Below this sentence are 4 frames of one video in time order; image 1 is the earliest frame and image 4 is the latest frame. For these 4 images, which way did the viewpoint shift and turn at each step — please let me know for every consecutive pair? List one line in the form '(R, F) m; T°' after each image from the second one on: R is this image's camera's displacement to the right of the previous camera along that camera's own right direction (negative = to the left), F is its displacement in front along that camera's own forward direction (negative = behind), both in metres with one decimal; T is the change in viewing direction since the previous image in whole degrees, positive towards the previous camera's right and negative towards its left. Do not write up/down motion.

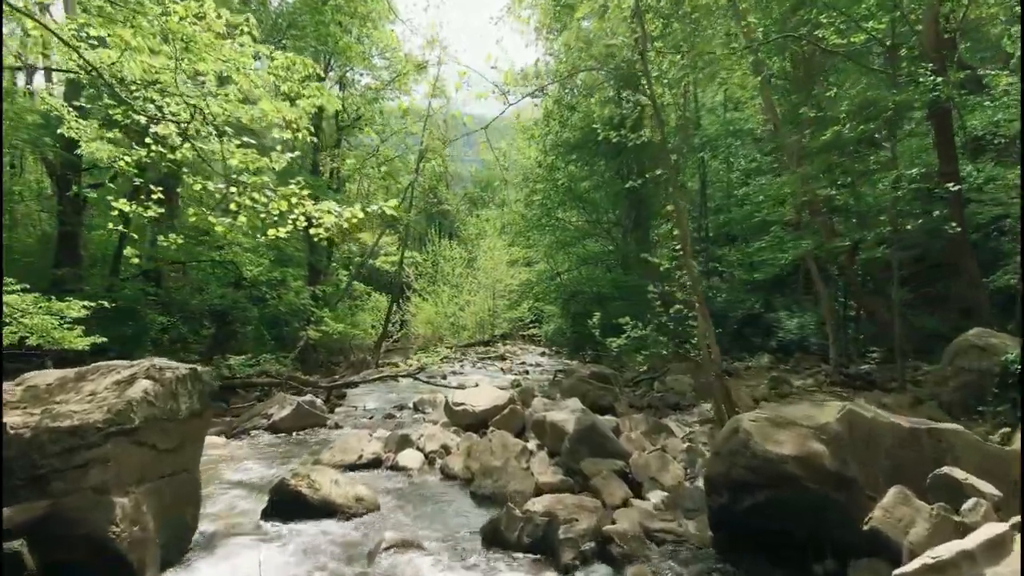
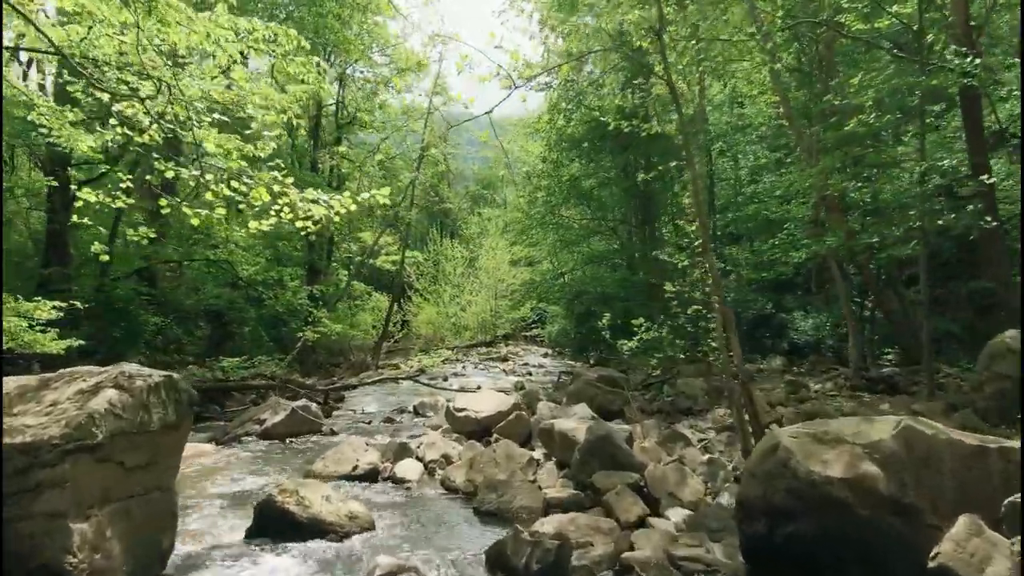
(0.0, +0.5) m; 0°
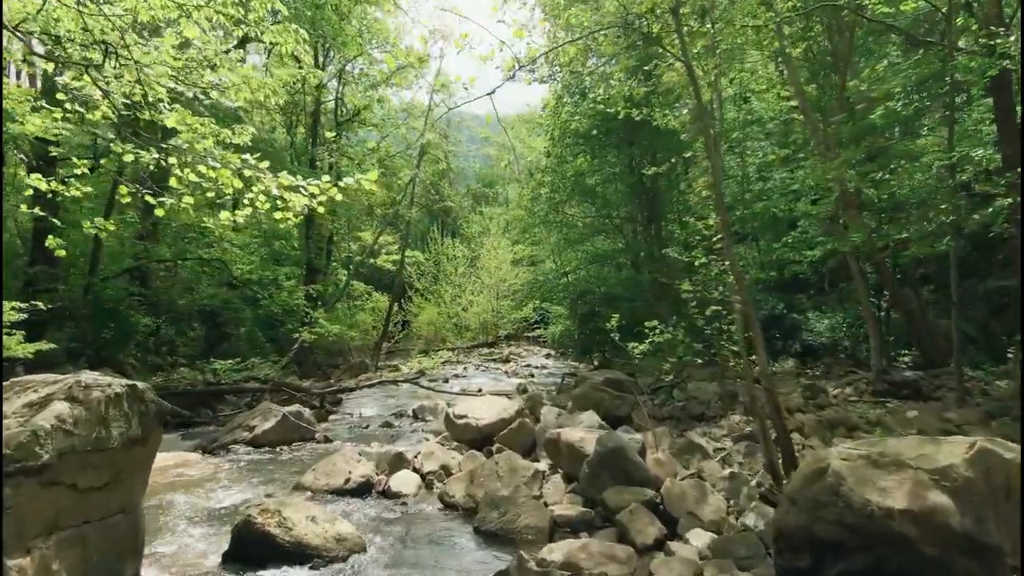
(0.0, +0.5) m; 0°
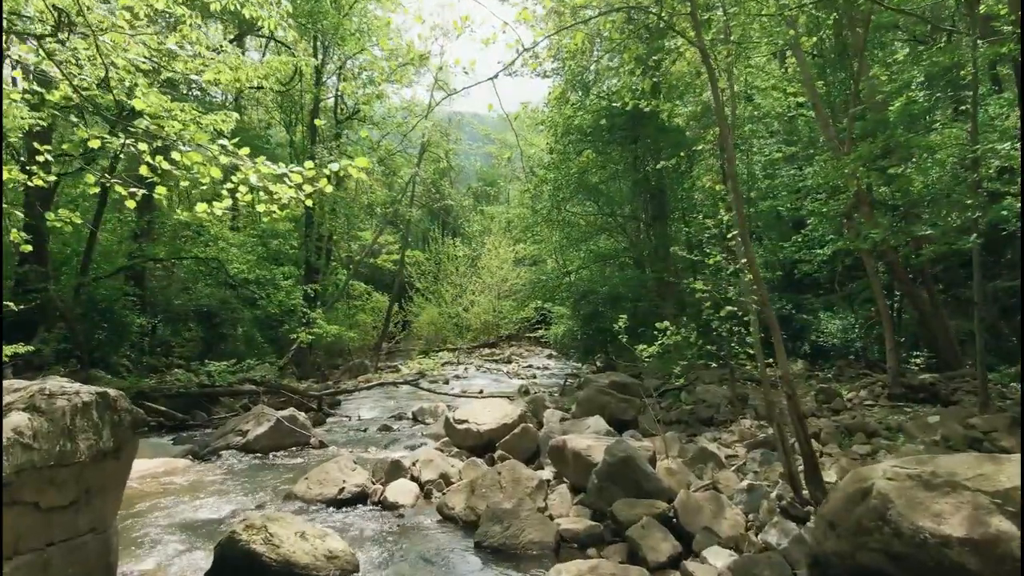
(0.0, +0.4) m; 0°
